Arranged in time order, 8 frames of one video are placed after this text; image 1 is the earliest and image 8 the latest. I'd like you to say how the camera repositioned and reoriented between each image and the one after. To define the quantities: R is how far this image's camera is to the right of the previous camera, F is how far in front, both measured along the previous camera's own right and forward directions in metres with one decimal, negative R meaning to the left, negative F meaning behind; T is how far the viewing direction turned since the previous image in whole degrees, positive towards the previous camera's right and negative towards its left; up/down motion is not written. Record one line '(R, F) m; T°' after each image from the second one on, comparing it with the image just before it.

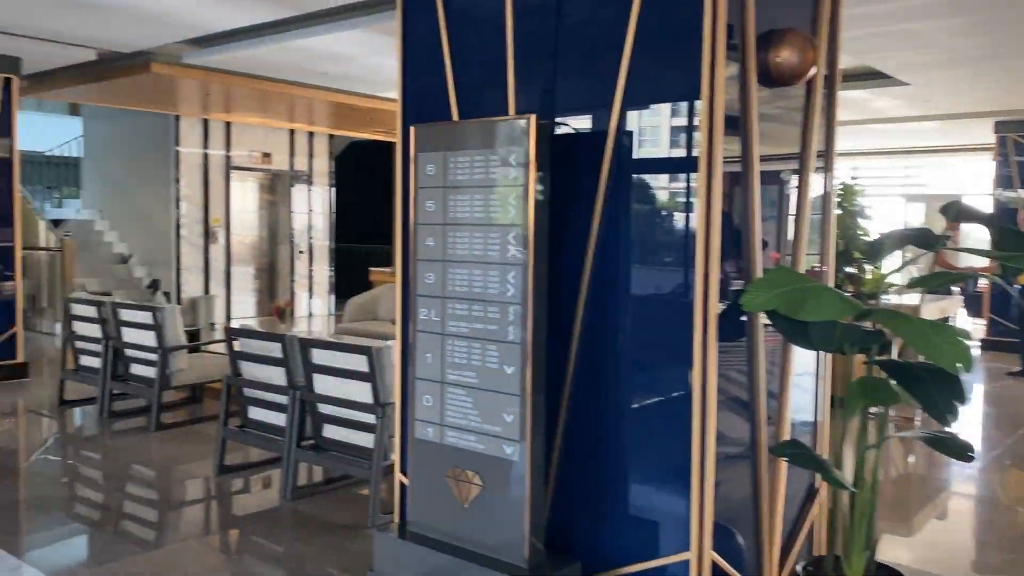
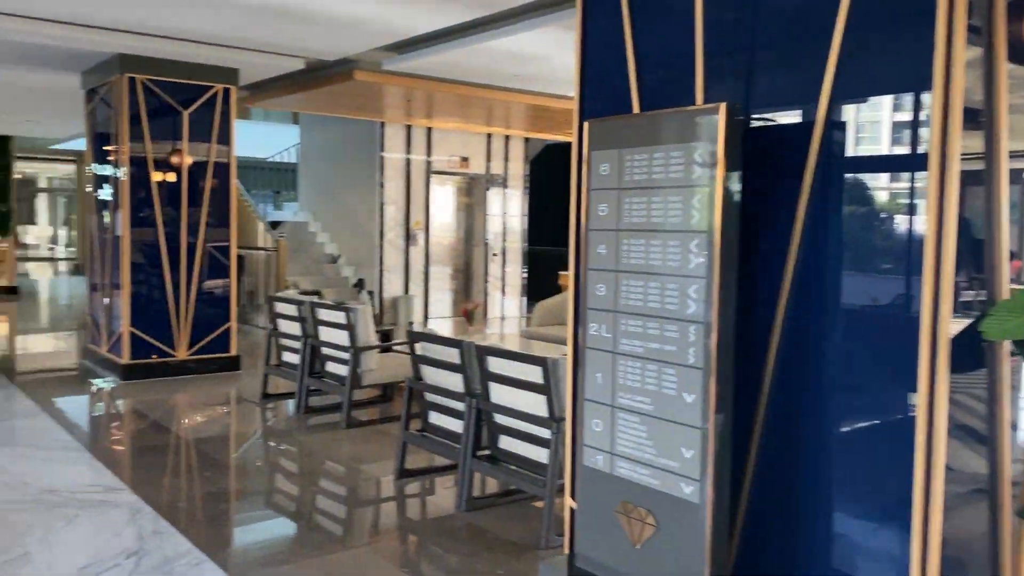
(0.0, +0.3) m; -13°
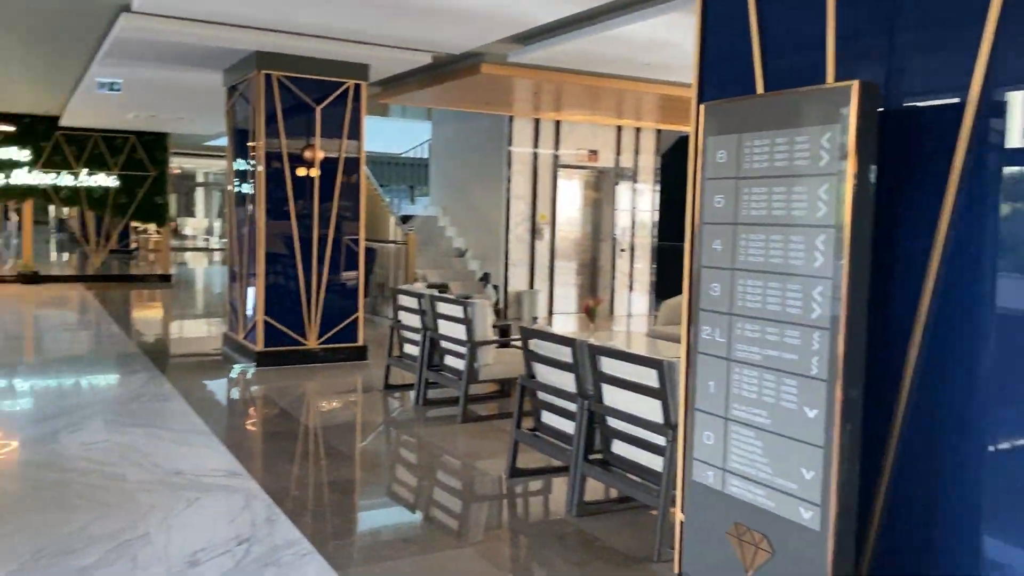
(+0.1, +0.2) m; -9°
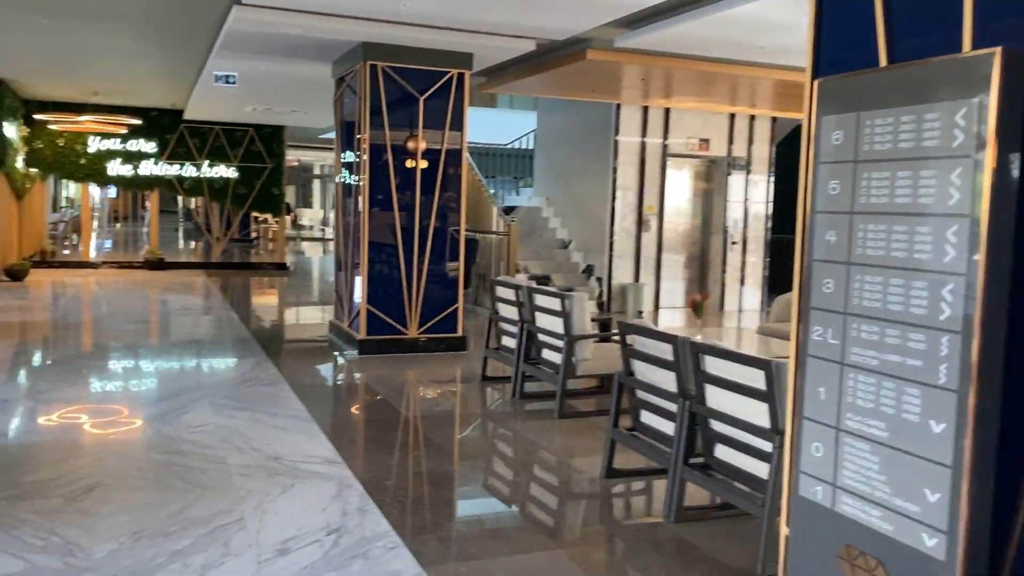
(0.0, +0.1) m; -7°
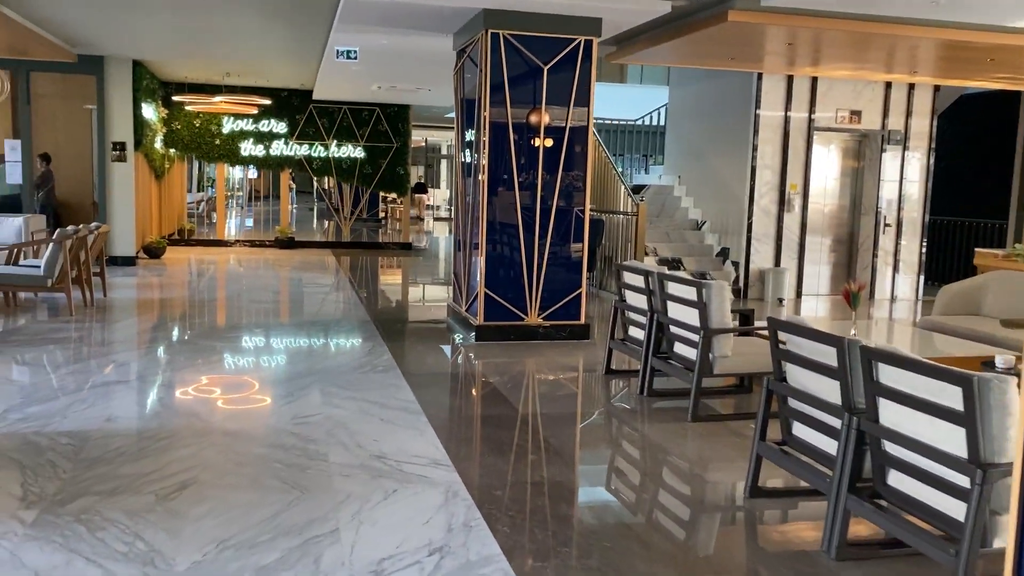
(0.0, +0.5) m; -8°
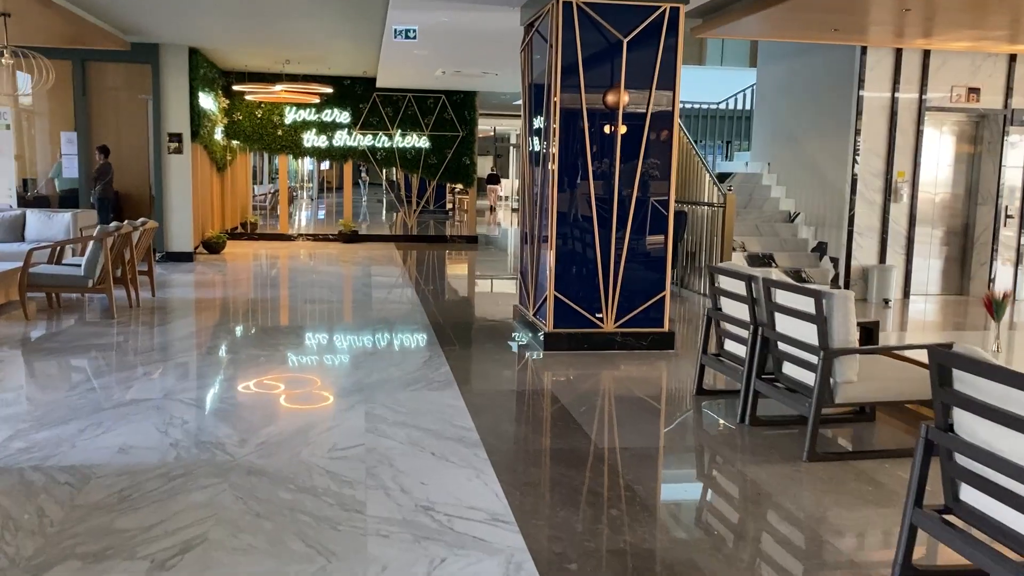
(0.0, +0.8) m; -5°
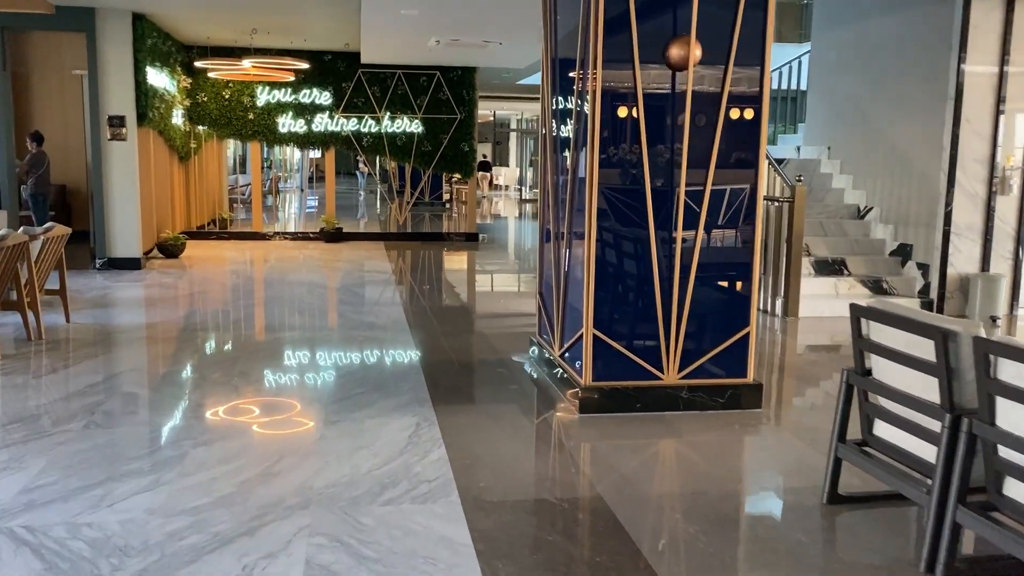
(-0.1, +1.8) m; 0°
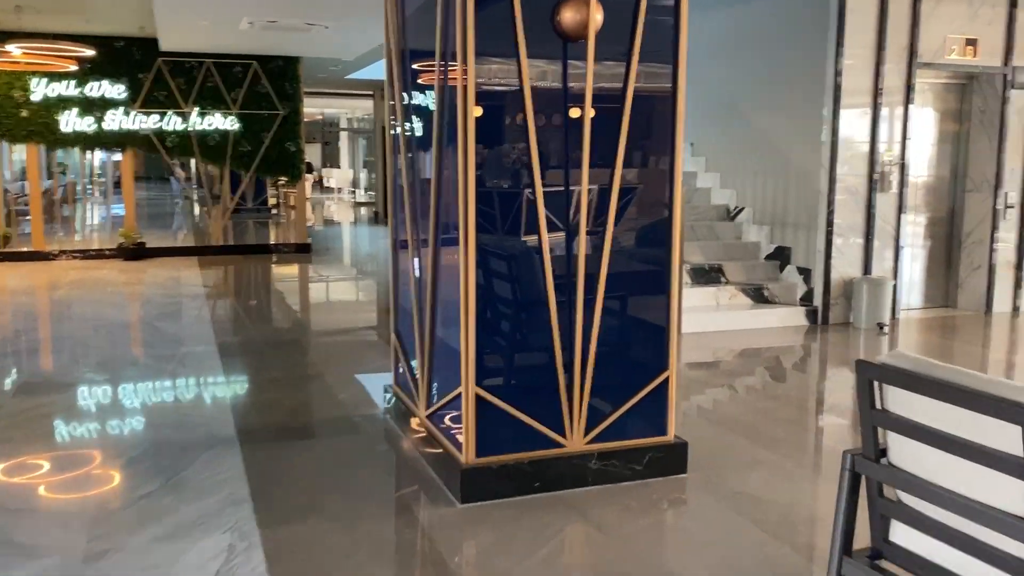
(0.0, +1.1) m; +11°
